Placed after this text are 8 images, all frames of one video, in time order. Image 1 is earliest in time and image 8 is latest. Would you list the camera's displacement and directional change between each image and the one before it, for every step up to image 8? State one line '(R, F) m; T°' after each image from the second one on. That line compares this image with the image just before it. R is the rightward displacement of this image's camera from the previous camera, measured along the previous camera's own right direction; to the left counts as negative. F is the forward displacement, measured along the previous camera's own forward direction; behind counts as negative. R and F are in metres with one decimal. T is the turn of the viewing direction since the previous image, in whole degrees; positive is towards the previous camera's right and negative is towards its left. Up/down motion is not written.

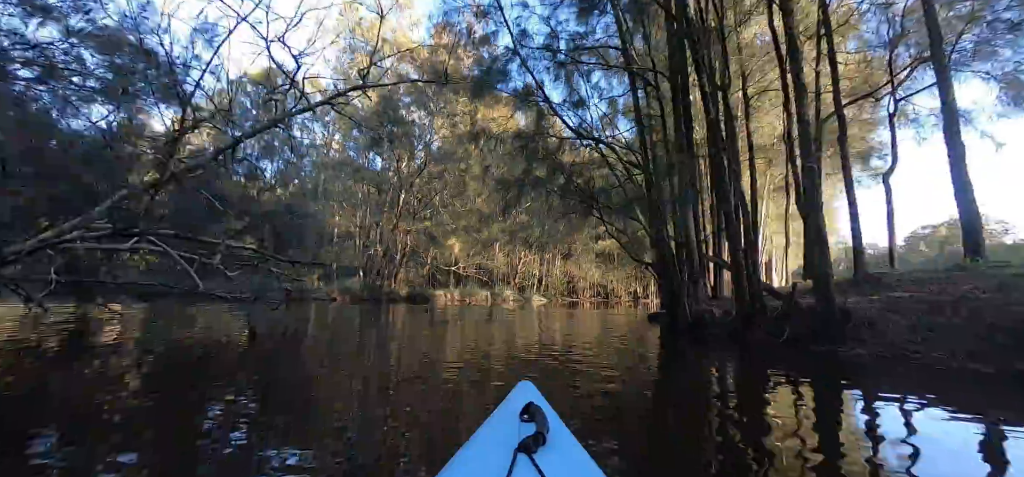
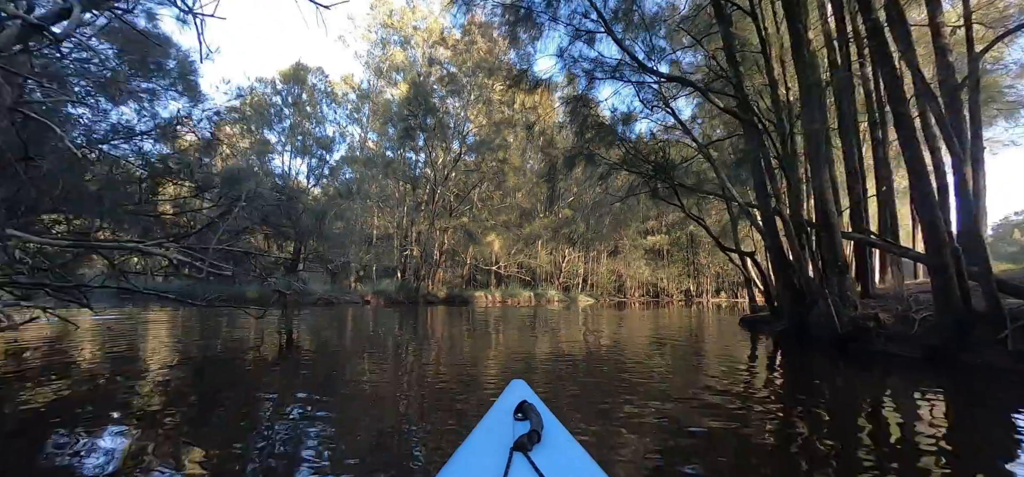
(-0.1, +0.9) m; -5°
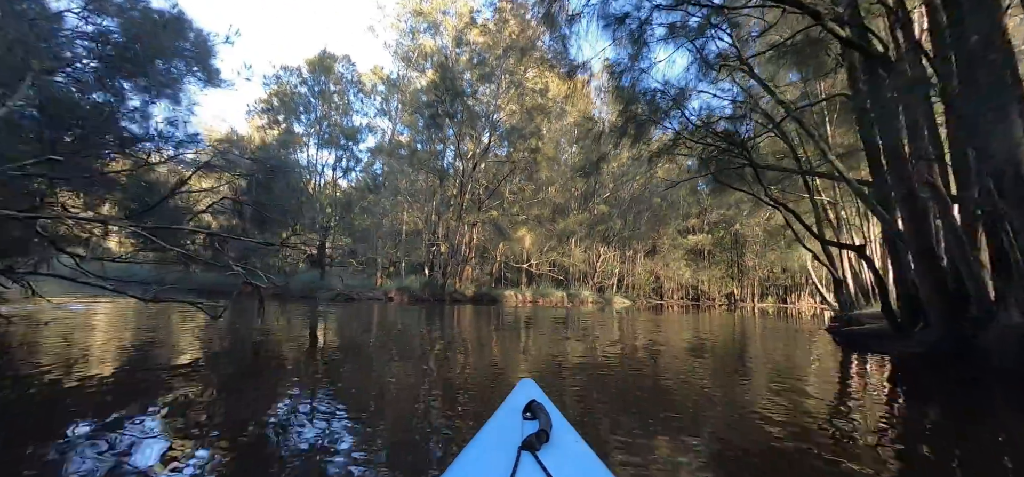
(0.0, +0.6) m; -4°
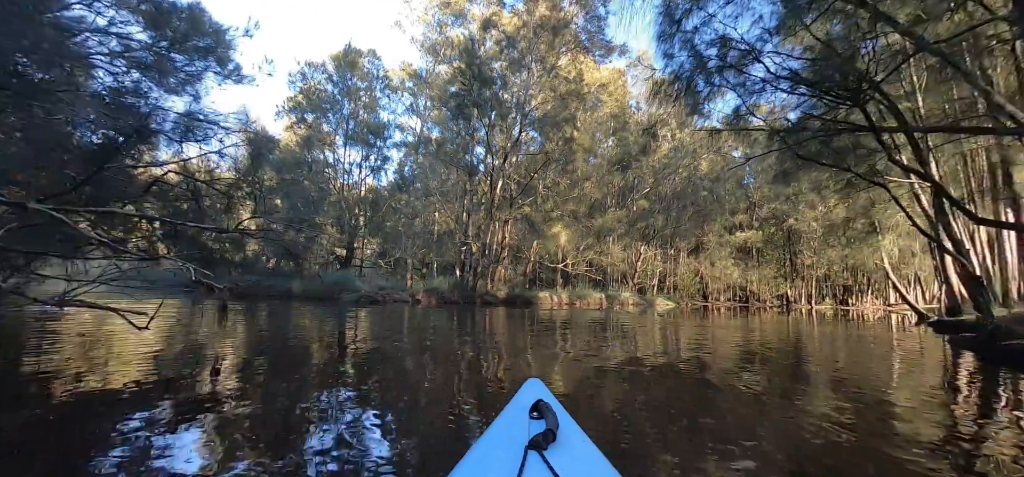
(0.0, +0.6) m; -4°
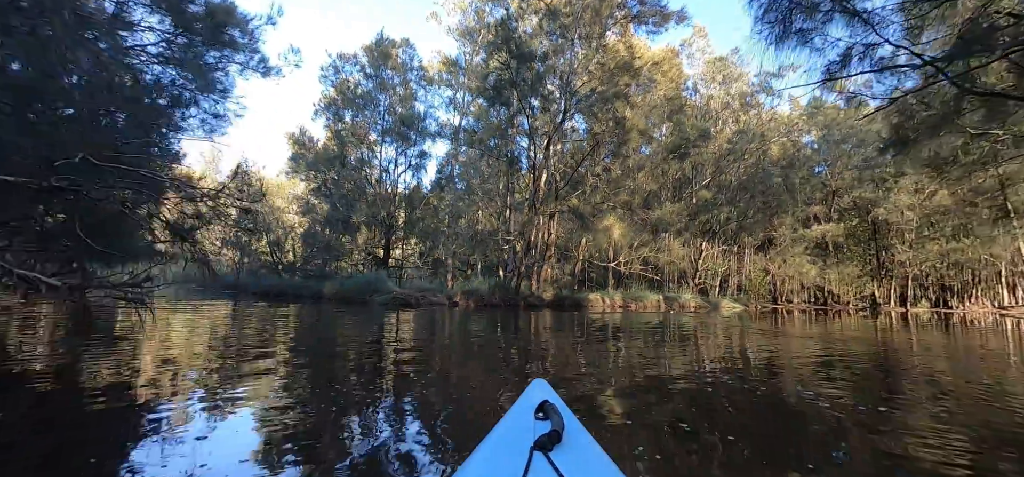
(0.0, +0.9) m; -6°
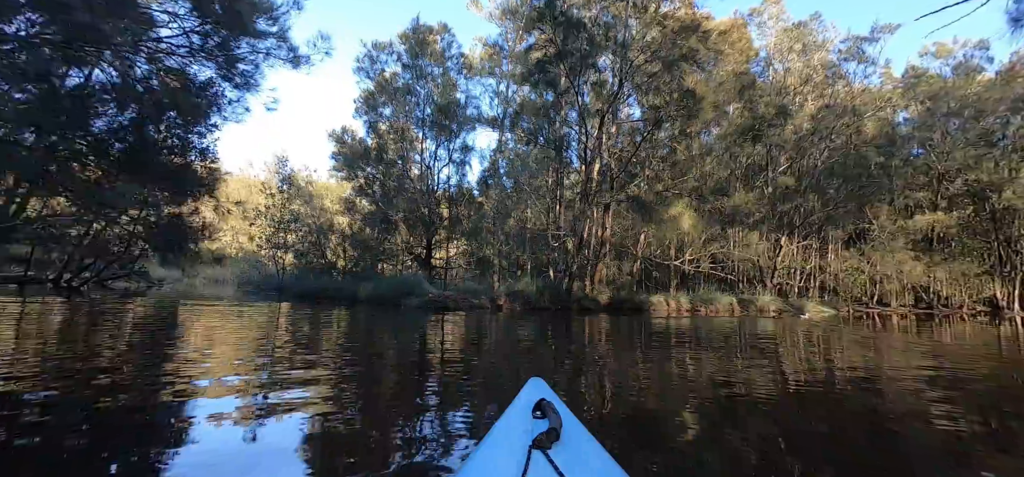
(0.0, +0.9) m; -6°
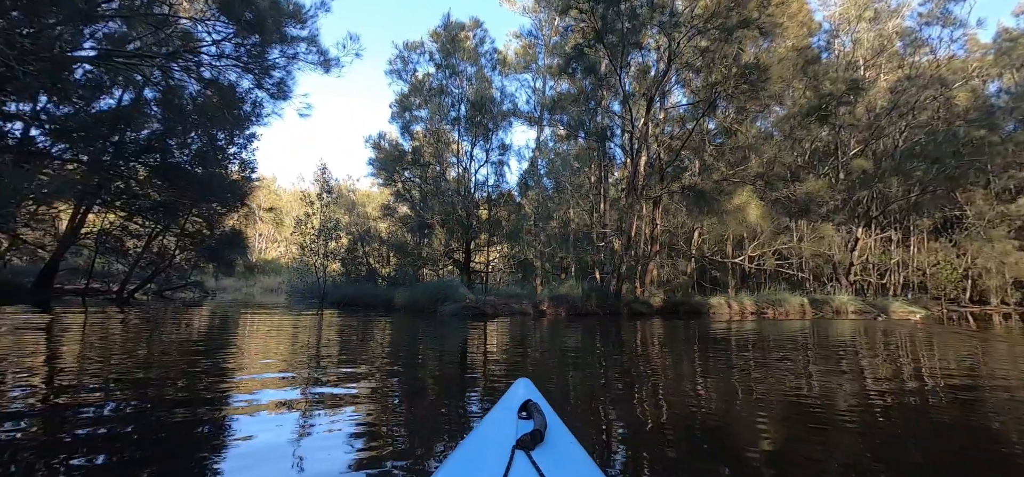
(0.0, +0.5) m; -5°
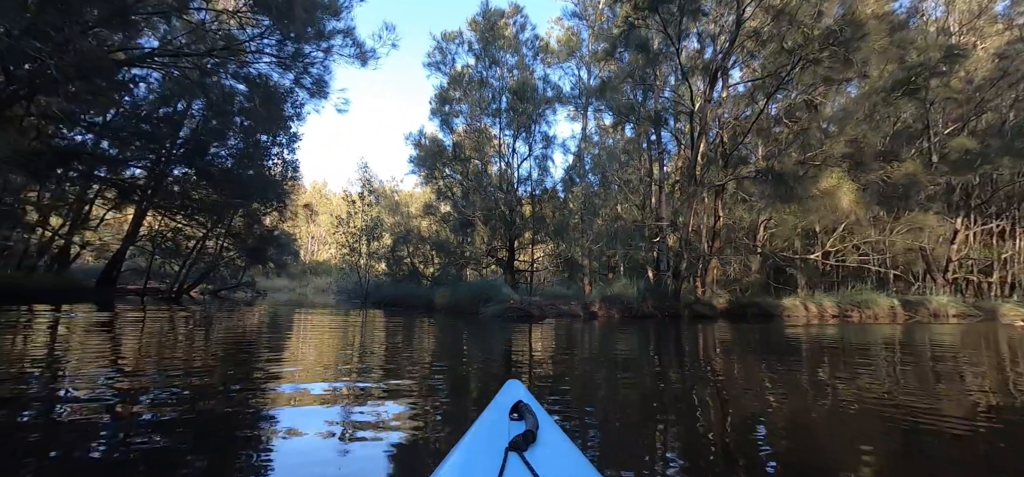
(0.0, +0.5) m; -5°
